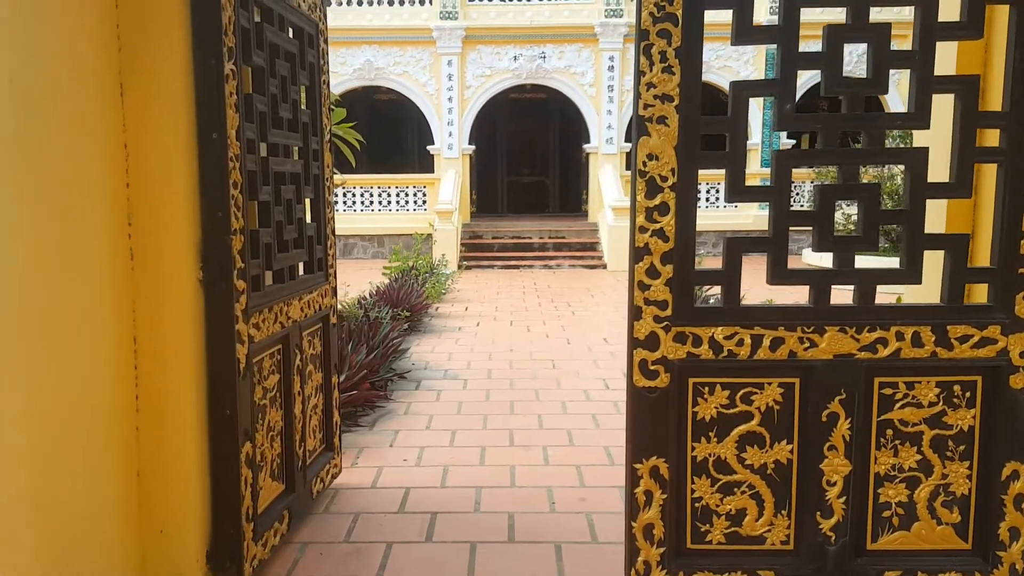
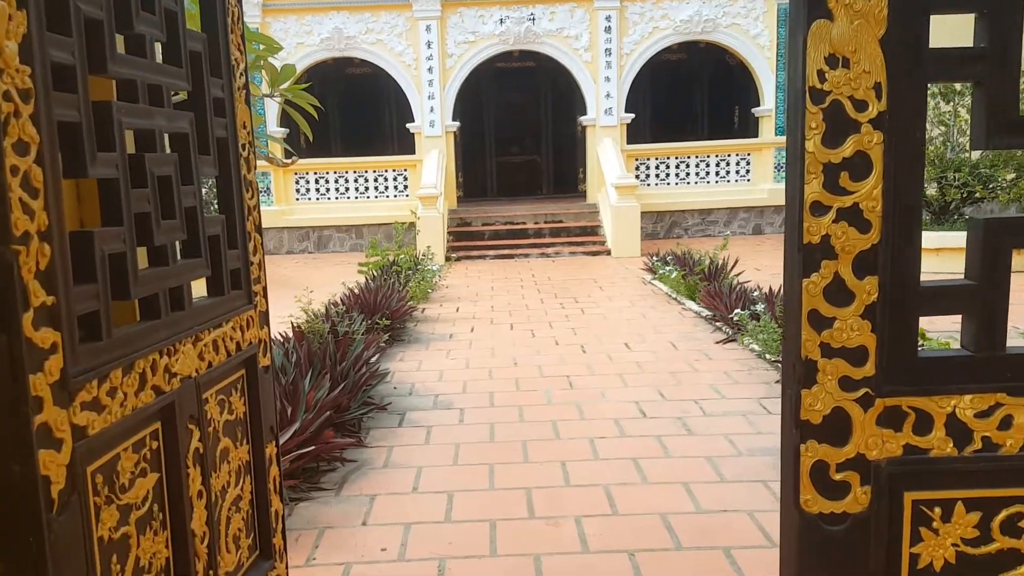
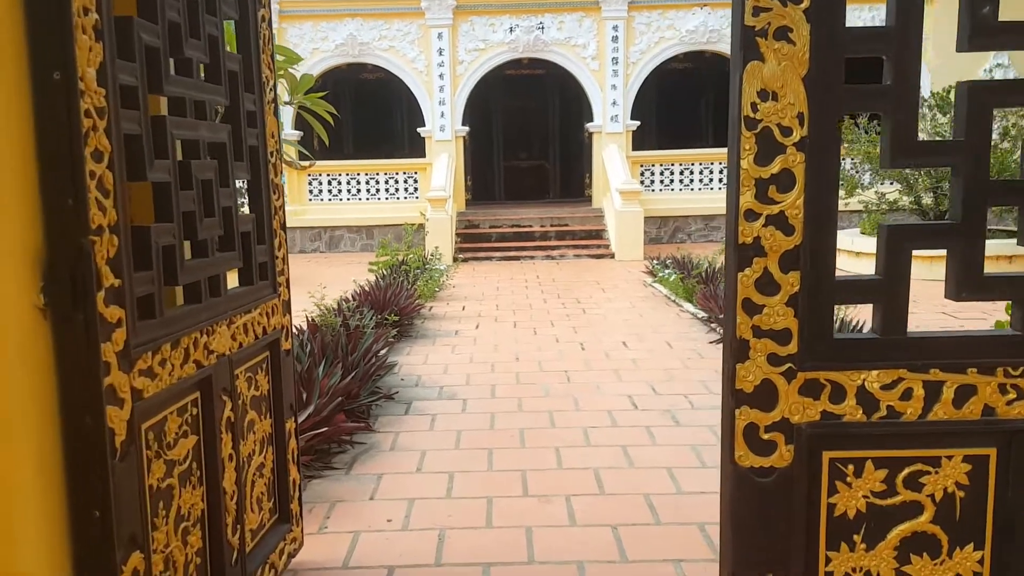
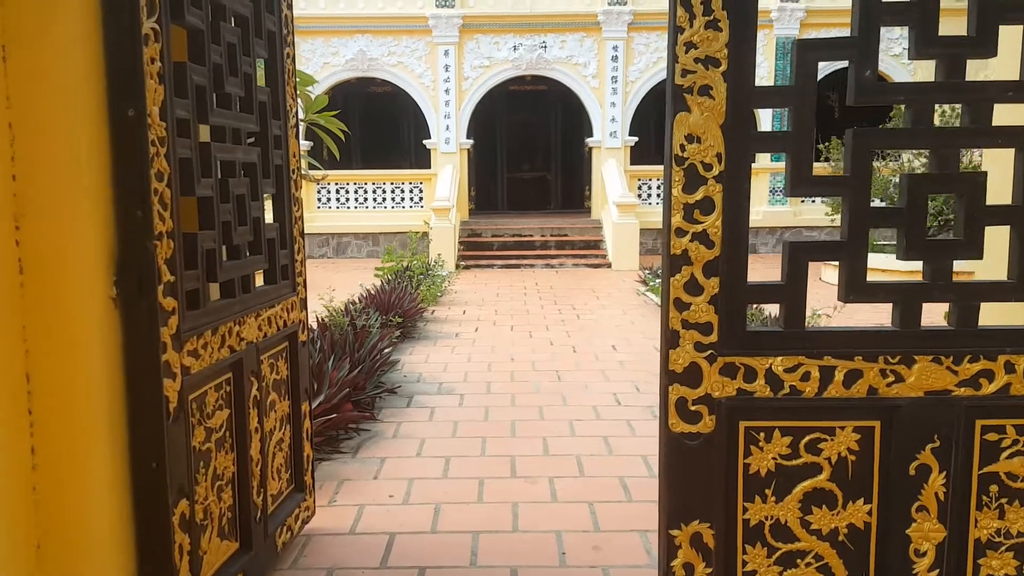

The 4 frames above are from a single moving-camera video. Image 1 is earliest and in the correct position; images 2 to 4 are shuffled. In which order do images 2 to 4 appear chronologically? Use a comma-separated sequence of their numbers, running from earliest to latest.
4, 3, 2
